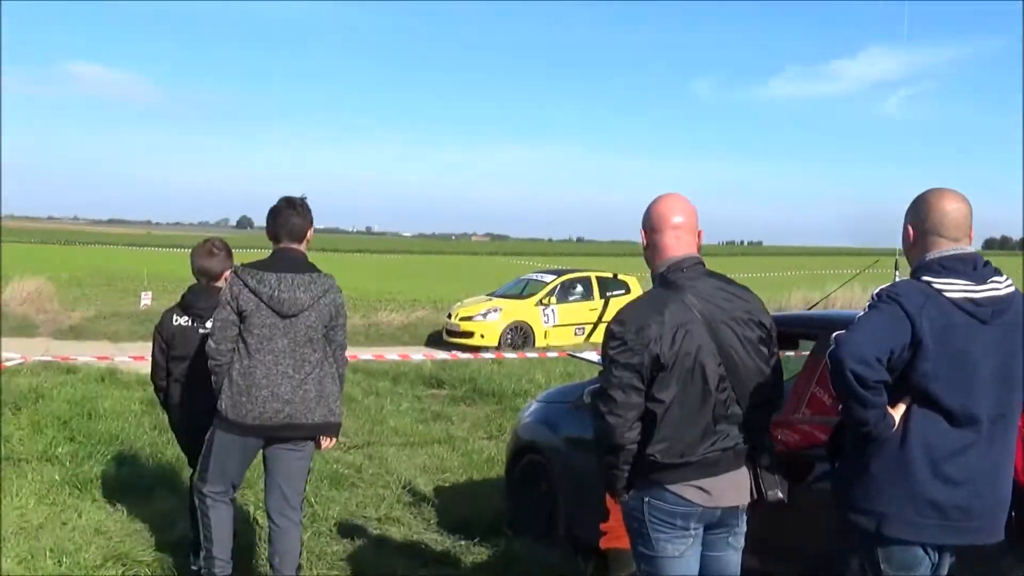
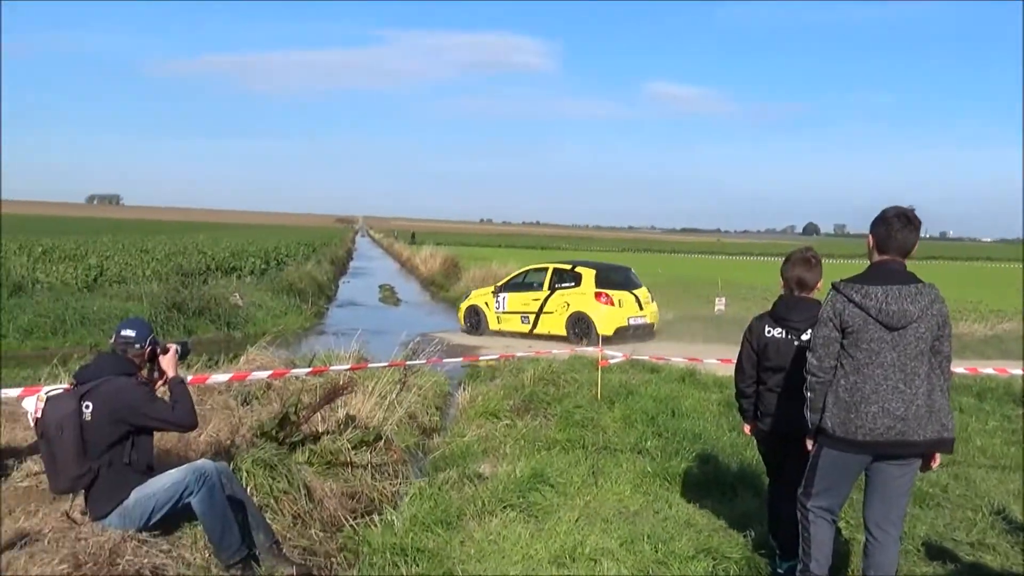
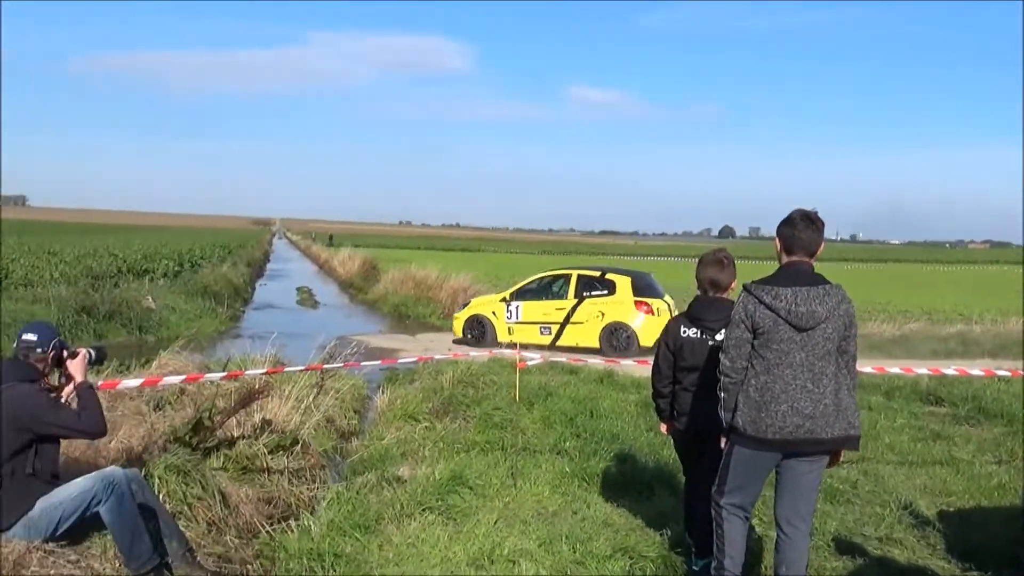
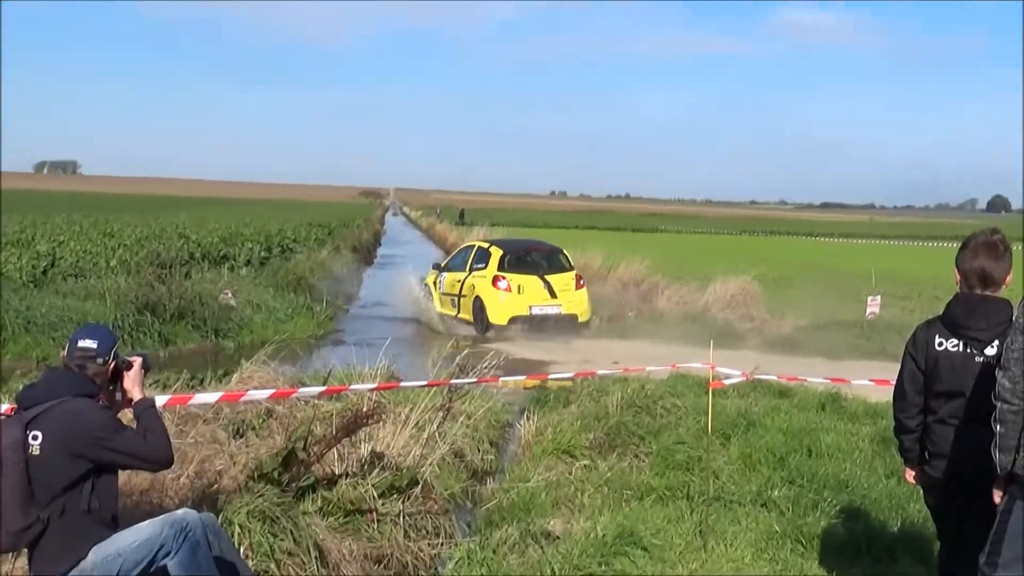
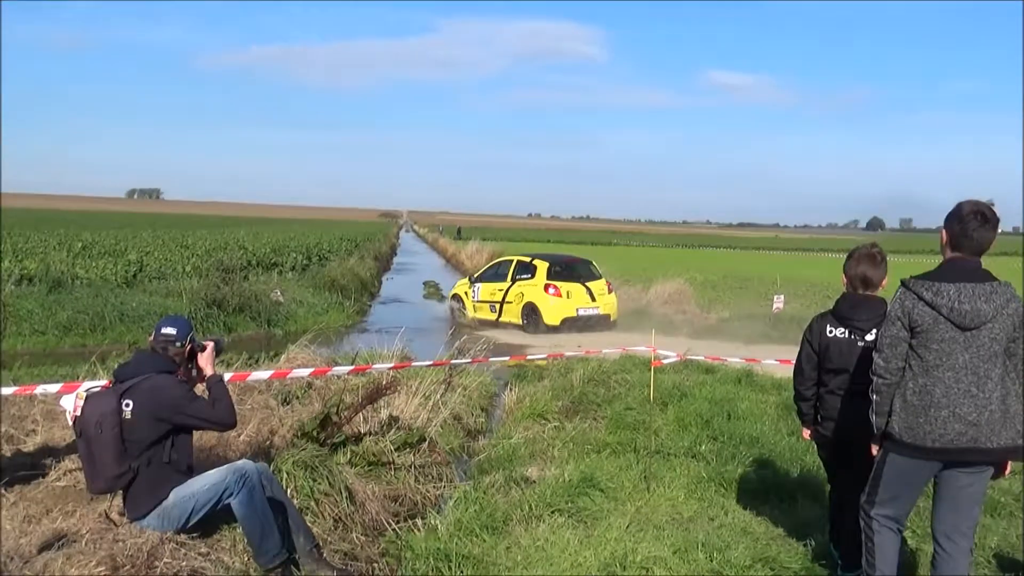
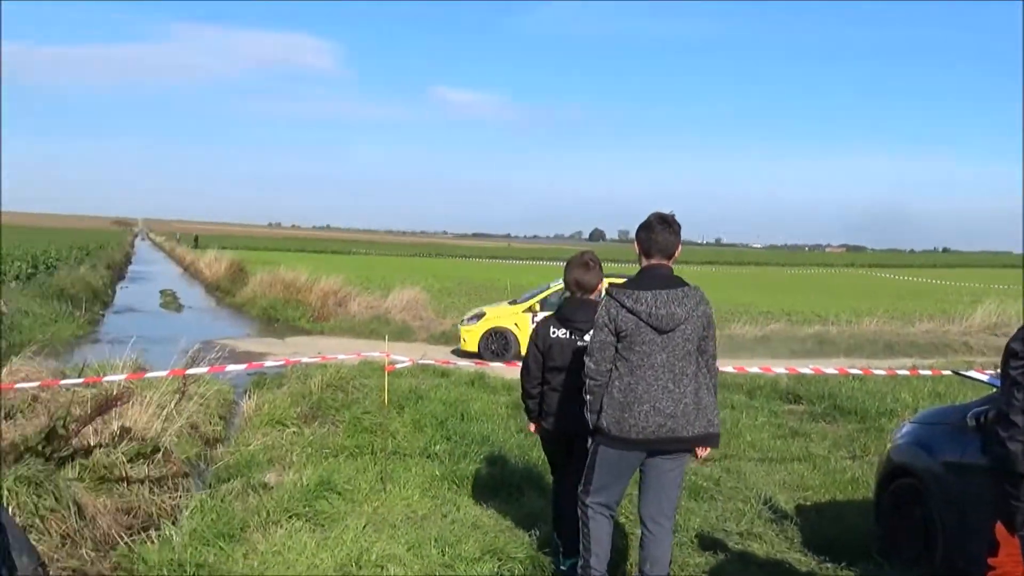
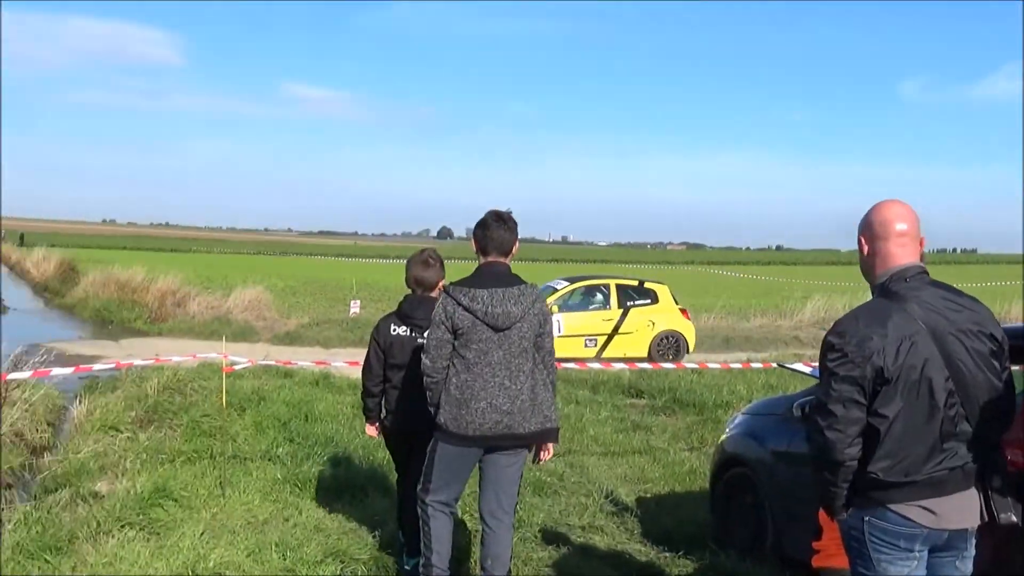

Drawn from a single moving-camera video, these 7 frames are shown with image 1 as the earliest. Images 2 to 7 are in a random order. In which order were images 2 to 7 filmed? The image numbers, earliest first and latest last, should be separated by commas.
7, 6, 3, 2, 5, 4
